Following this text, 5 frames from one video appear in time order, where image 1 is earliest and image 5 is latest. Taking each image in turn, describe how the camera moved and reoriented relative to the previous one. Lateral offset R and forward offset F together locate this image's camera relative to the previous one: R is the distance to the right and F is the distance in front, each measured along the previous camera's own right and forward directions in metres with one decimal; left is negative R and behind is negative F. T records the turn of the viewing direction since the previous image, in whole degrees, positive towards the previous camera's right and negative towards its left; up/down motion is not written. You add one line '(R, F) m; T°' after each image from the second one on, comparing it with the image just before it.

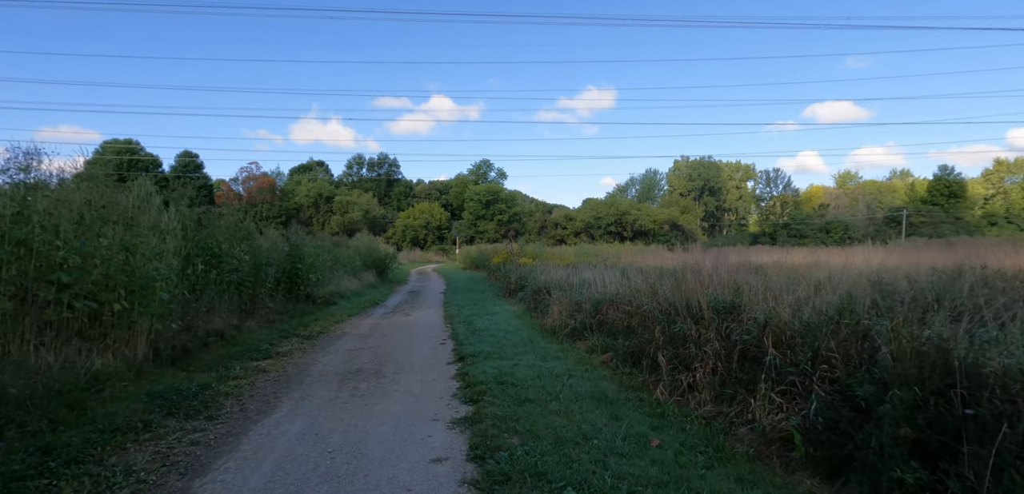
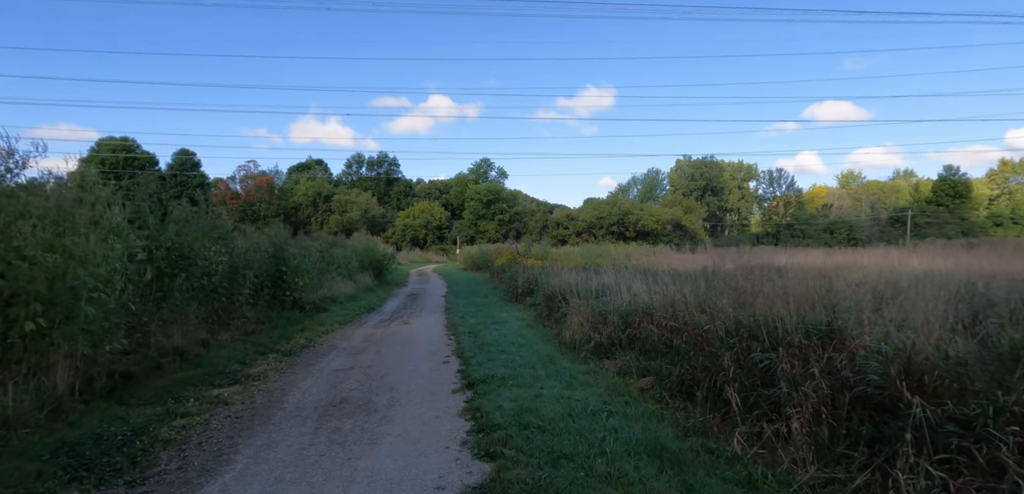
(-0.3, +1.5) m; 0°
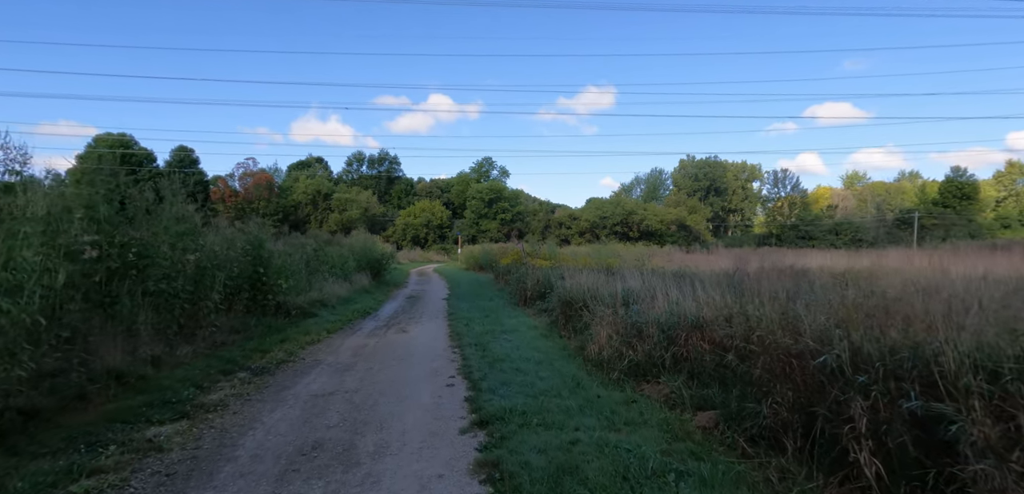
(-0.3, +1.6) m; 0°
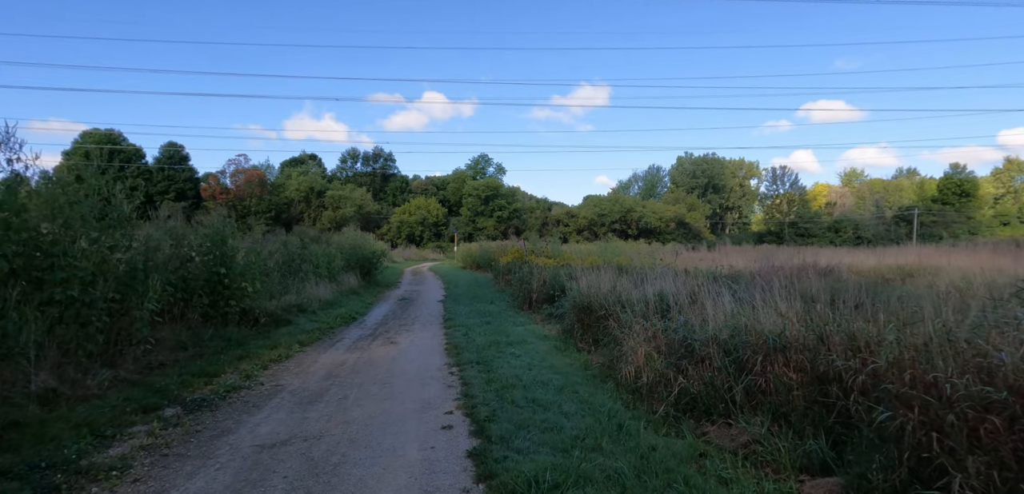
(-0.2, +1.9) m; 0°
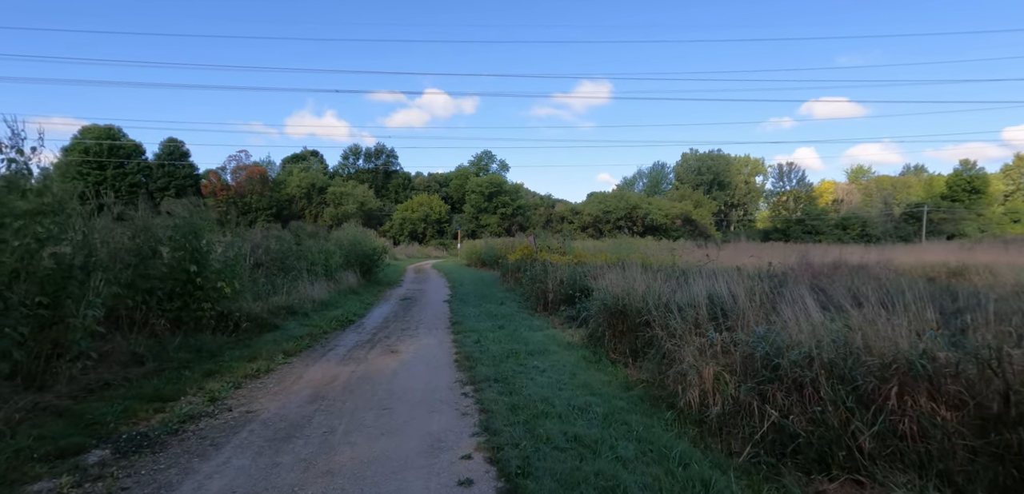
(-0.3, +1.5) m; 0°
